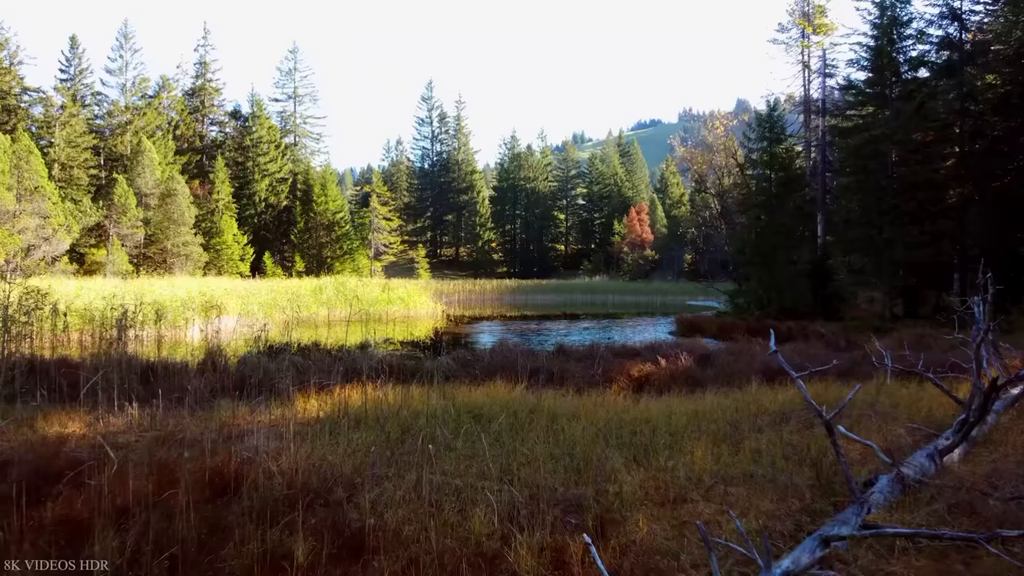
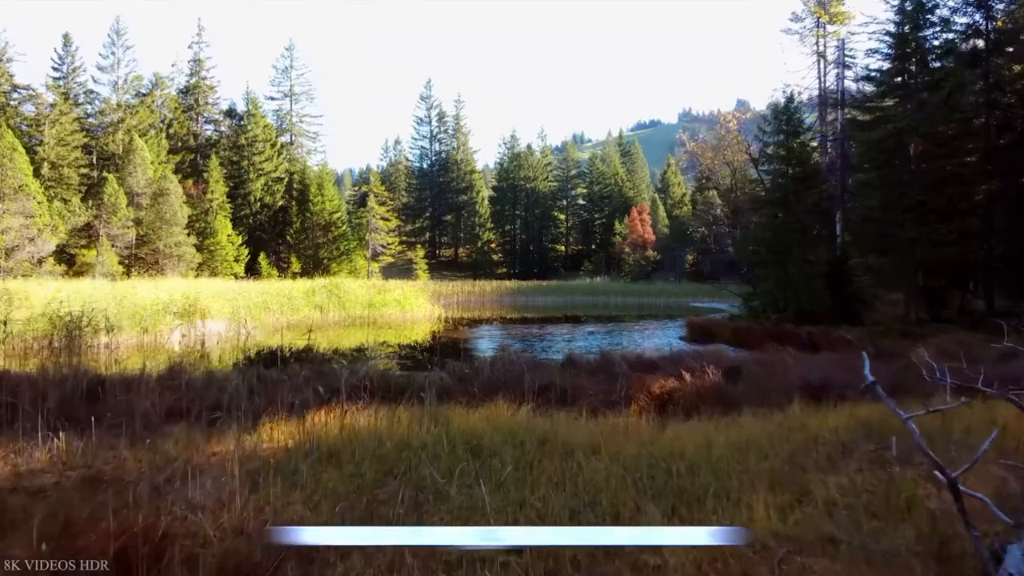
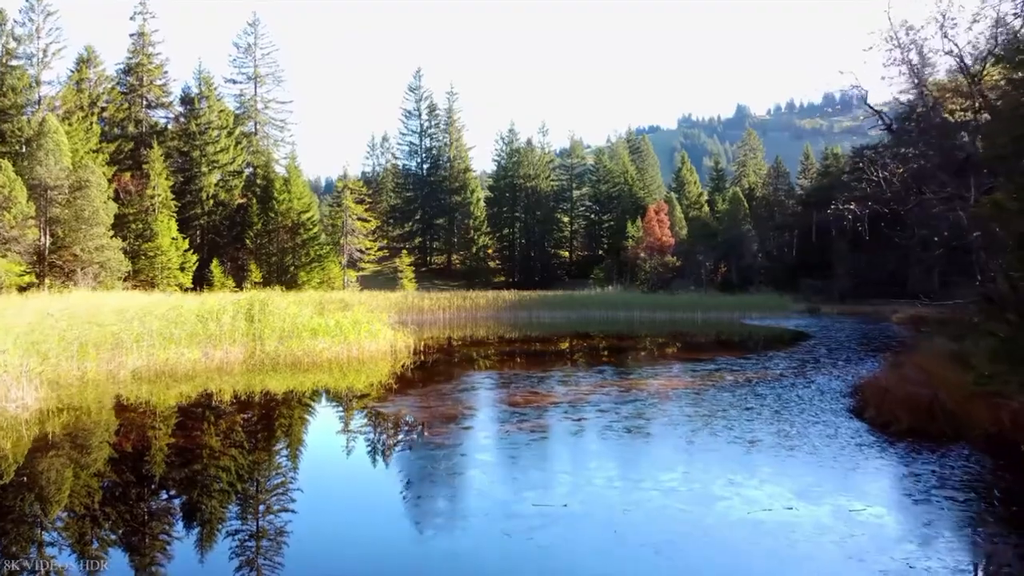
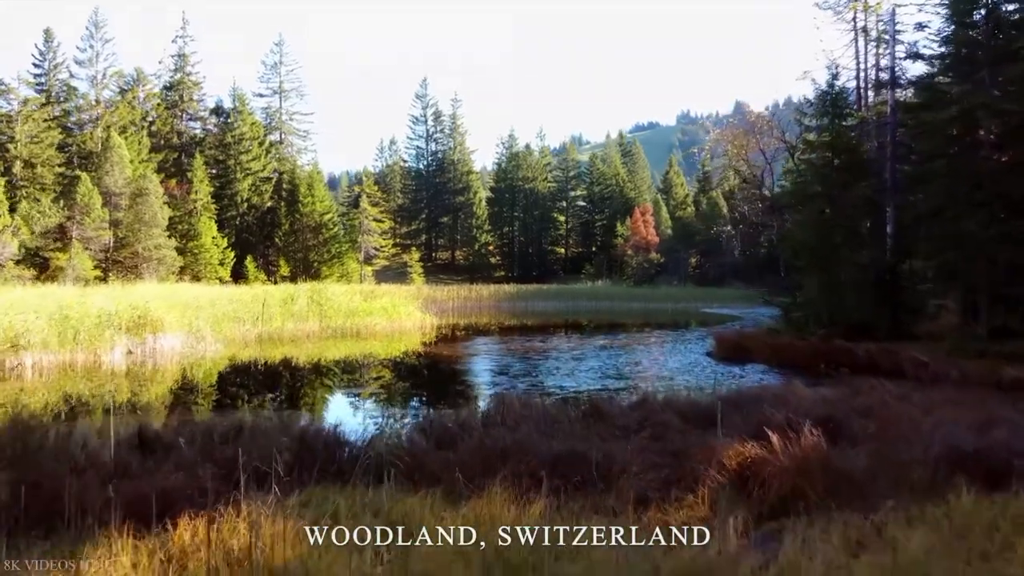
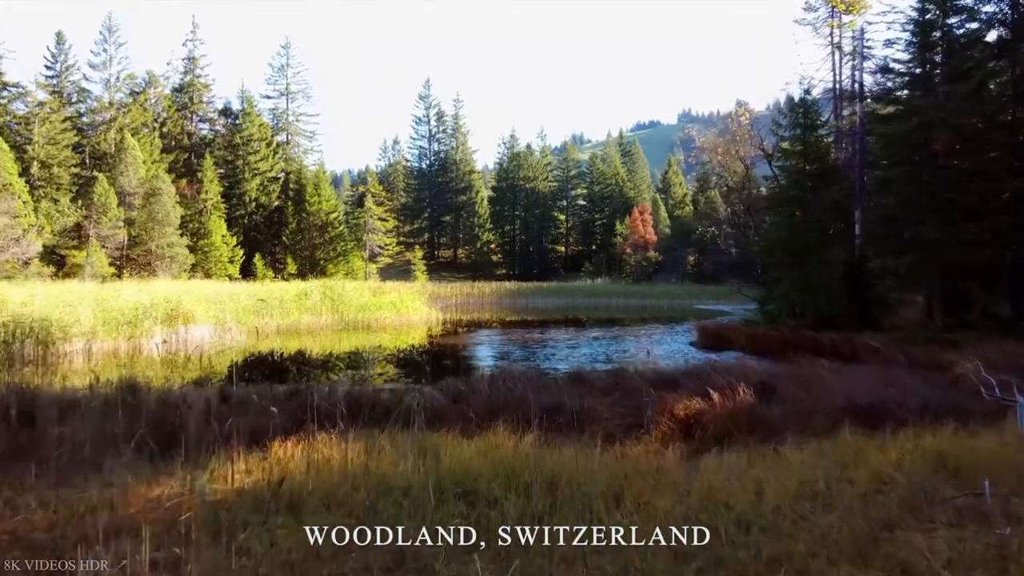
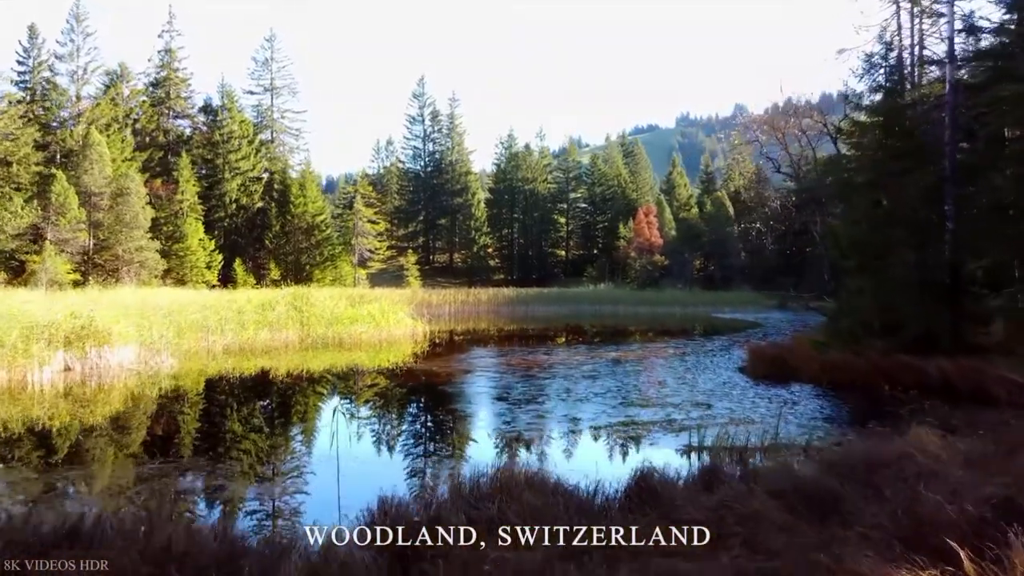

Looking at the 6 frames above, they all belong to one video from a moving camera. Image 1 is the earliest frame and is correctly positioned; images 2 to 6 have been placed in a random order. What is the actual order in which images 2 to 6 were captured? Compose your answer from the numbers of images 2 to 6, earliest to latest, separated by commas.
2, 5, 4, 6, 3
